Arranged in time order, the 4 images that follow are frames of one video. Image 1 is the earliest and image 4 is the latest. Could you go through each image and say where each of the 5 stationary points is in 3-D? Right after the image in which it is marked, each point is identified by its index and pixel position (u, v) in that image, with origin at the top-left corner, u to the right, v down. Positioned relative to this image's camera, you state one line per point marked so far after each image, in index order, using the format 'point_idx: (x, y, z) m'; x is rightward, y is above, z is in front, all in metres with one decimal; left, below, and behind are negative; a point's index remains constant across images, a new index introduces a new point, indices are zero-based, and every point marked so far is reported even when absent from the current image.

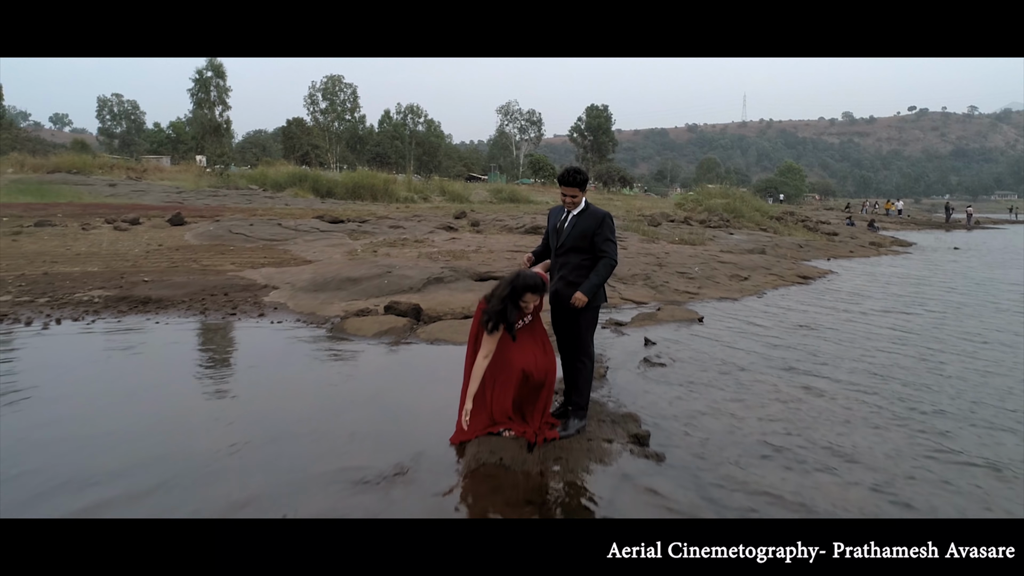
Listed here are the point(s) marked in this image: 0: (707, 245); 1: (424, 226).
0: (+4.0, +0.9, +12.3) m
1: (-1.9, +1.4, +13.3) m
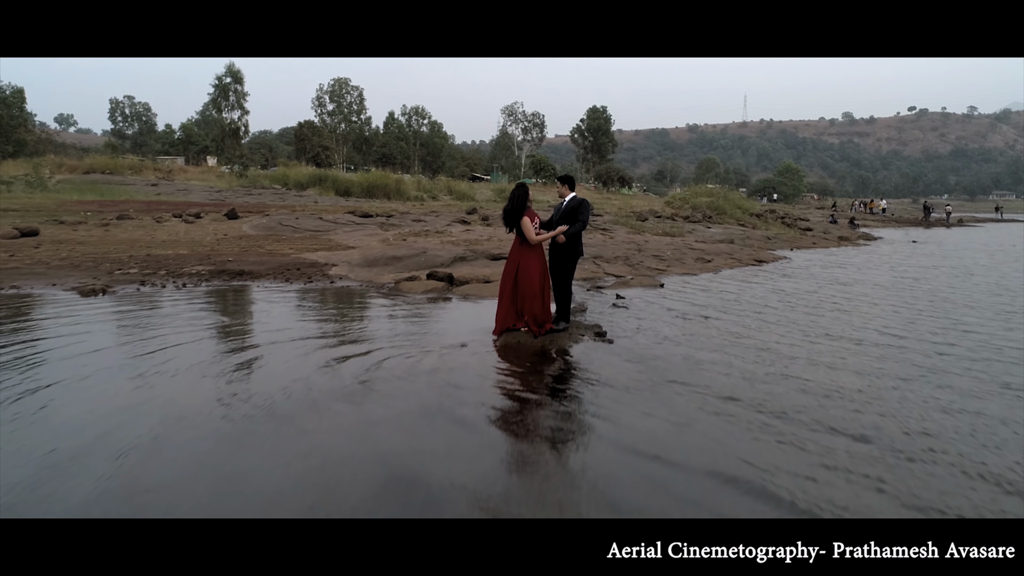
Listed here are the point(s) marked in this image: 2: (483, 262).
0: (+4.2, +1.3, +14.4) m
1: (-1.8, +1.8, +15.4) m
2: (-0.5, +0.4, +9.5) m
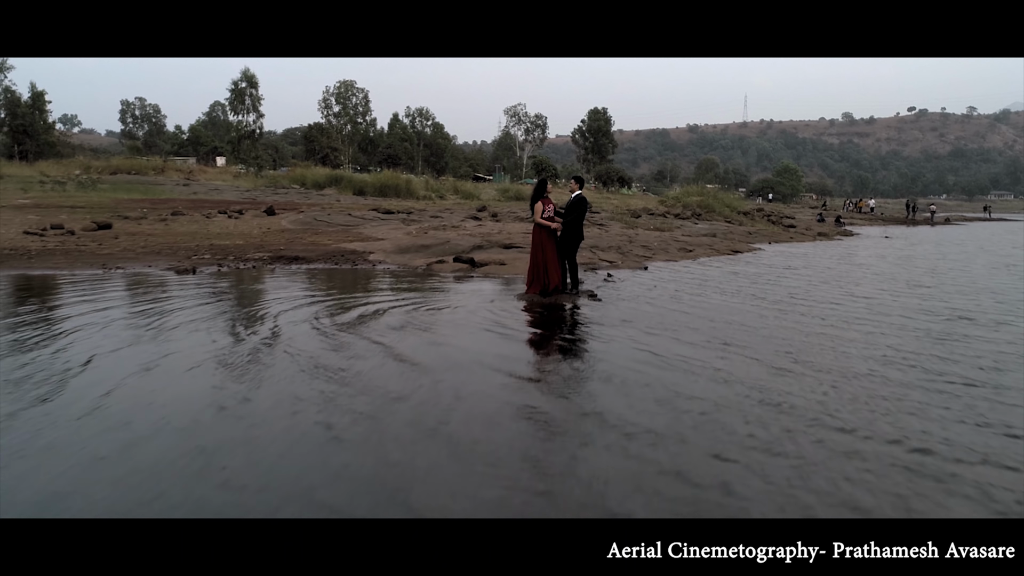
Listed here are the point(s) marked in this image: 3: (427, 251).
0: (+4.4, +1.6, +16.2) m
1: (-1.6, +2.1, +17.2) m
2: (-0.3, +0.7, +11.3) m
3: (-1.6, +0.7, +11.2) m
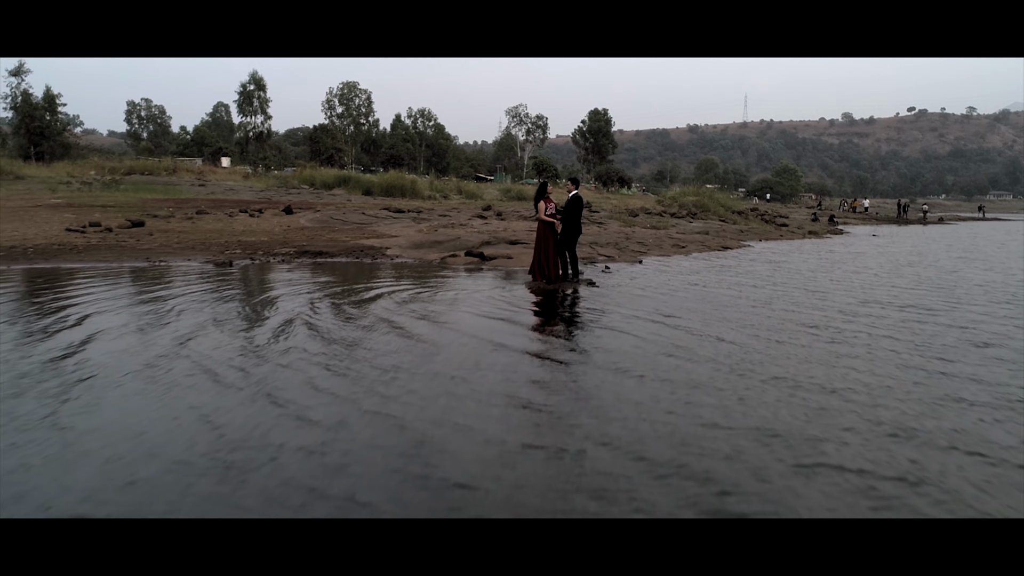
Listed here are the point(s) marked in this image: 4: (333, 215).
0: (+4.5, +1.7, +17.2) m
1: (-1.5, +2.2, +18.2) m
2: (-0.2, +0.9, +12.3) m
3: (-1.5, +0.8, +12.2) m
4: (-5.1, +2.0, +16.7) m
